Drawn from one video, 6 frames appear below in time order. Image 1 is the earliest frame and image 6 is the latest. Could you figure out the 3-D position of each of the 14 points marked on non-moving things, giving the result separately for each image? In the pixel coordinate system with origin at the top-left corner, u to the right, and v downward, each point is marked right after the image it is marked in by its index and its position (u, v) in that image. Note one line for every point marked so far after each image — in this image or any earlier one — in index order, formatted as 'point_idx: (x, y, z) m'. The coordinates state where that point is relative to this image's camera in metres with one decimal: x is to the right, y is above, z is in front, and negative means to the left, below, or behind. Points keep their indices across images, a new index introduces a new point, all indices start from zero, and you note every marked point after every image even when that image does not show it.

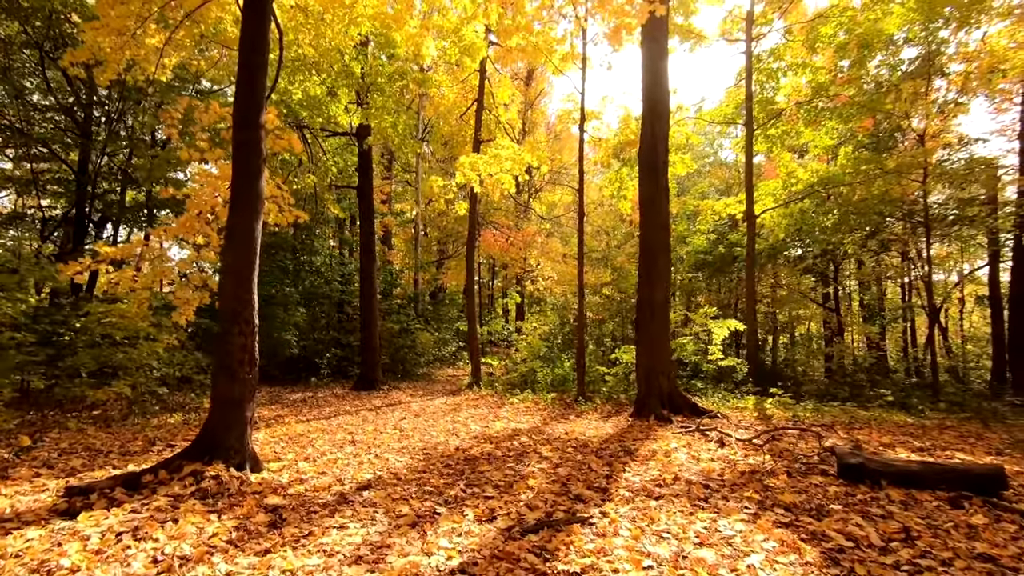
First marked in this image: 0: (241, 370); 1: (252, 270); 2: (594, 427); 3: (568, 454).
0: (-2.4, -0.7, +4.2) m
1: (-2.3, +0.2, +4.4) m
2: (+1.3, -2.1, +7.4) m
3: (+0.6, -1.8, +5.2) m
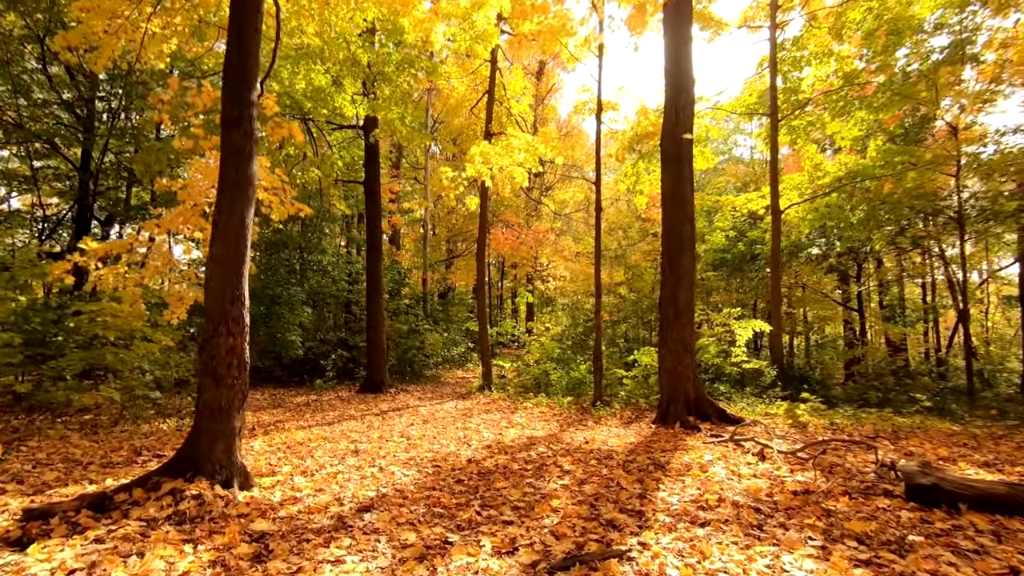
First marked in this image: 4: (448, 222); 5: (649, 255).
0: (-2.2, -0.7, +3.8) m
1: (-2.2, +0.2, +4.0) m
2: (+1.5, -2.1, +6.9) m
3: (+0.8, -1.7, +4.7) m
4: (-2.4, +2.4, +18.7) m
5: (+4.1, +1.0, +14.6) m
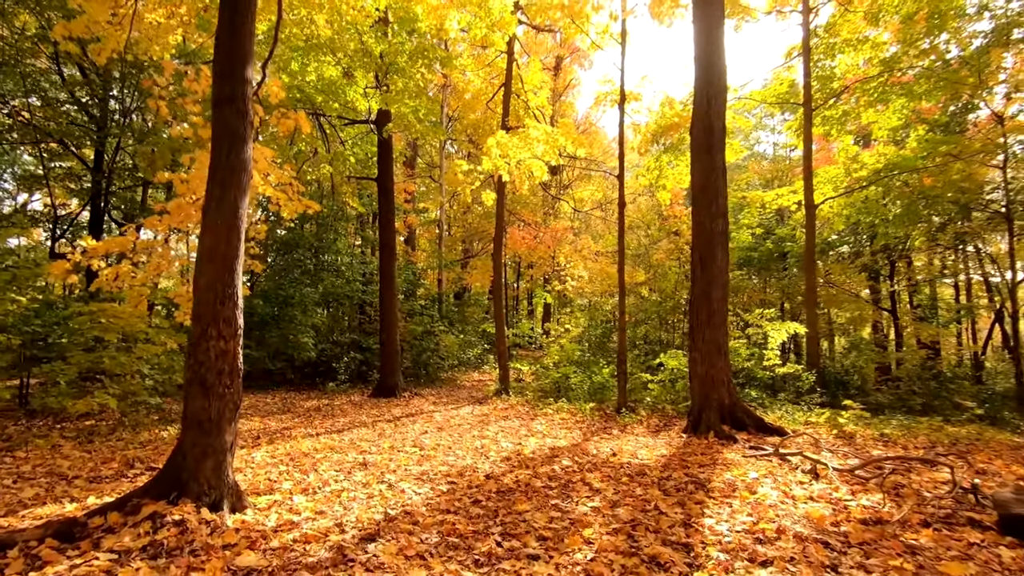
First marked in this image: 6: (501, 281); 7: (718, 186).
0: (-2.0, -0.7, +3.4) m
1: (-2.0, +0.2, +3.6) m
2: (+1.7, -2.0, +6.4) m
3: (+1.0, -1.7, +4.2) m
4: (-1.8, +2.4, +18.3) m
5: (+4.6, +1.0, +14.0) m
6: (-0.3, +0.2, +12.6) m
7: (+3.1, +1.5, +7.3) m
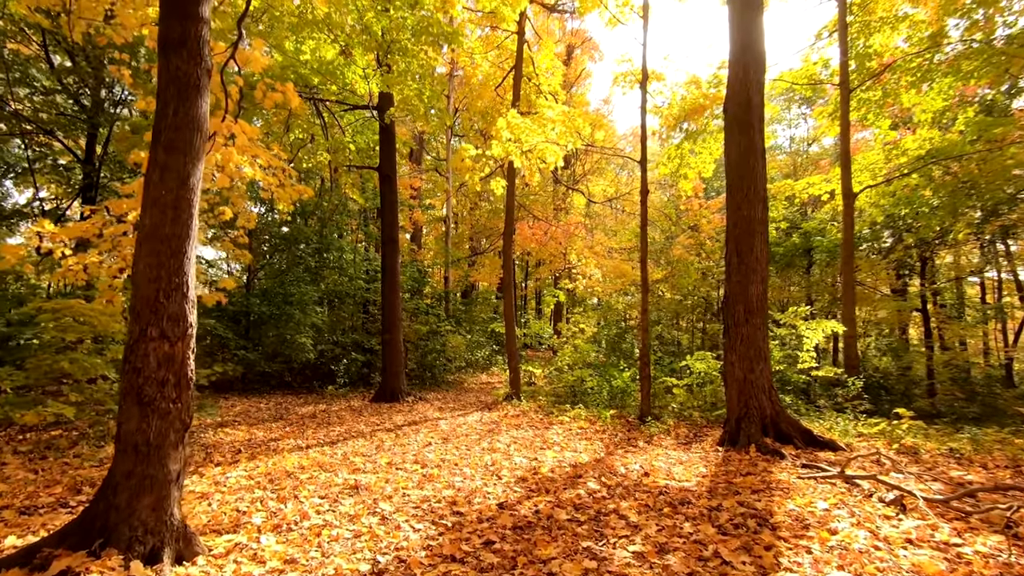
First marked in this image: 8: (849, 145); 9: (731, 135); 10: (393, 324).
0: (-1.9, -0.6, +2.7) m
1: (-1.9, +0.3, +2.8) m
2: (+1.9, -2.0, +5.6) m
3: (+1.1, -1.7, +3.5) m
4: (-1.5, +2.5, +17.6) m
5: (+4.9, +1.1, +13.1) m
6: (0.0, +0.2, +11.9) m
7: (+3.2, +1.6, +6.5) m
8: (+7.2, +3.1, +10.4) m
9: (+3.0, +2.1, +6.6) m
10: (-2.5, -0.8, +10.4) m
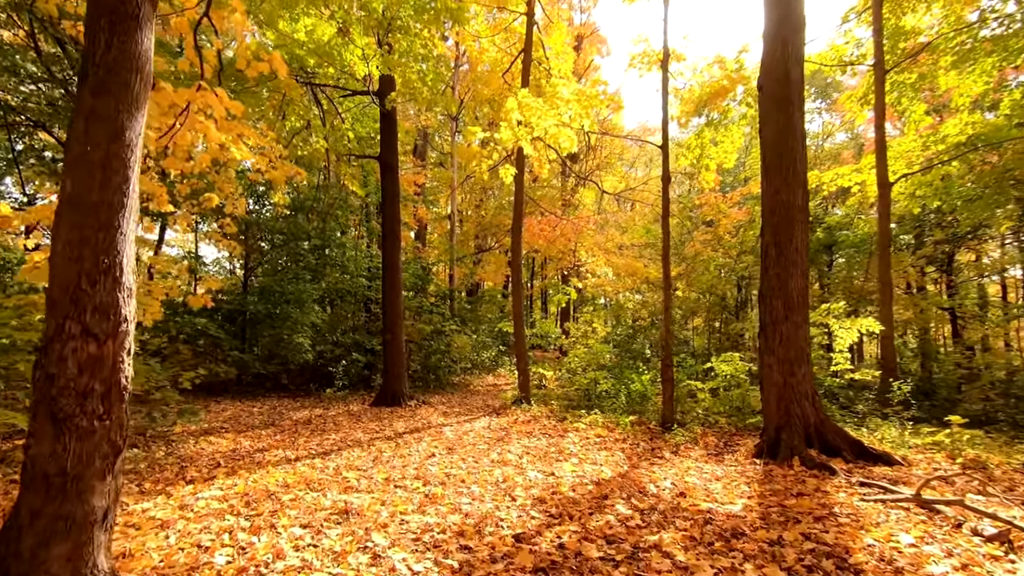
0: (-1.8, -0.5, +2.1) m
1: (-1.8, +0.4, +2.2) m
2: (+2.1, -1.9, +4.9) m
3: (+1.2, -1.6, +2.8) m
4: (-1.2, +2.6, +16.9) m
5: (+5.1, +1.1, +12.5) m
6: (+0.2, +0.3, +11.2) m
7: (+3.4, +1.7, +5.8) m
8: (+7.4, +3.1, +9.8) m
9: (+3.1, +2.2, +6.0) m
10: (-2.4, -0.7, +9.8) m
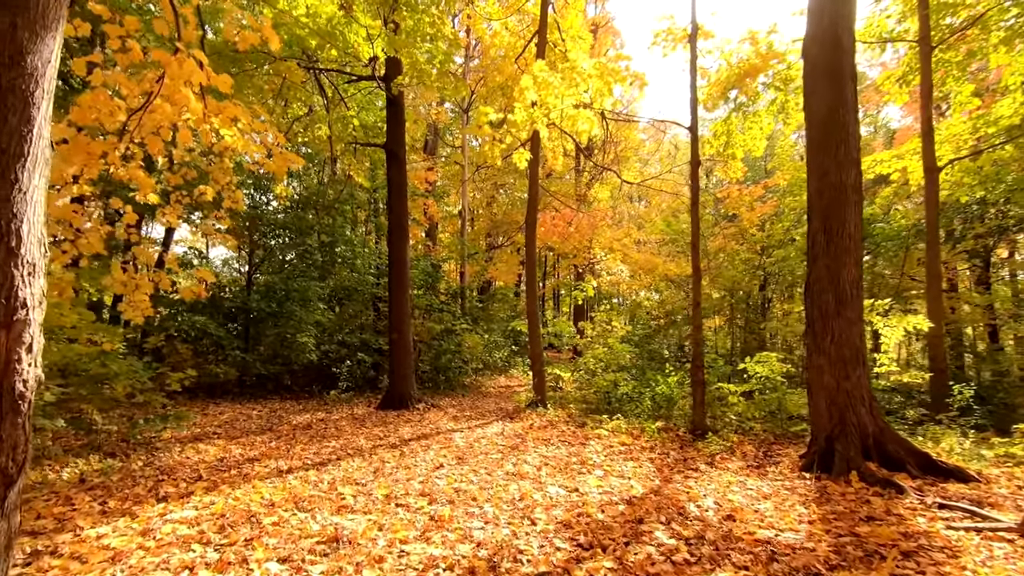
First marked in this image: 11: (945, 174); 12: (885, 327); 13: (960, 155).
0: (-1.7, -0.4, +1.5) m
1: (-1.7, +0.4, +1.7) m
2: (+2.2, -1.8, +4.3) m
3: (+1.3, -1.5, +2.2) m
4: (-0.8, +2.6, +16.4) m
5: (+5.4, +1.2, +11.8) m
6: (+0.5, +0.4, +10.7) m
7: (+3.6, +1.8, +5.2) m
8: (+7.6, +3.2, +9.0) m
9: (+3.3, +2.2, +5.3) m
10: (-2.1, -0.6, +9.3) m
11: (+9.0, +2.4, +10.3) m
12: (+6.0, -0.6, +7.9) m
13: (+9.1, +2.7, +10.1) m
